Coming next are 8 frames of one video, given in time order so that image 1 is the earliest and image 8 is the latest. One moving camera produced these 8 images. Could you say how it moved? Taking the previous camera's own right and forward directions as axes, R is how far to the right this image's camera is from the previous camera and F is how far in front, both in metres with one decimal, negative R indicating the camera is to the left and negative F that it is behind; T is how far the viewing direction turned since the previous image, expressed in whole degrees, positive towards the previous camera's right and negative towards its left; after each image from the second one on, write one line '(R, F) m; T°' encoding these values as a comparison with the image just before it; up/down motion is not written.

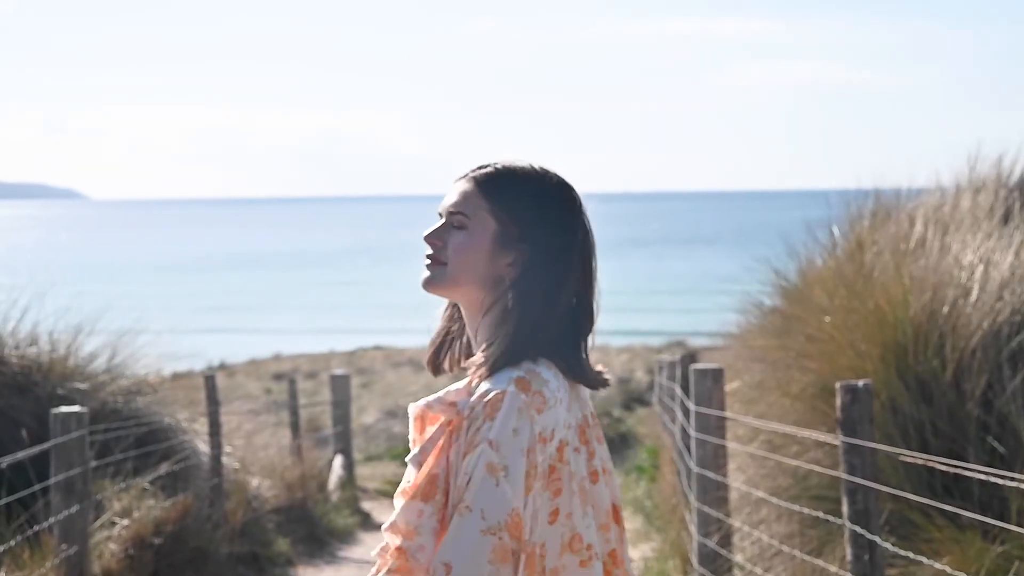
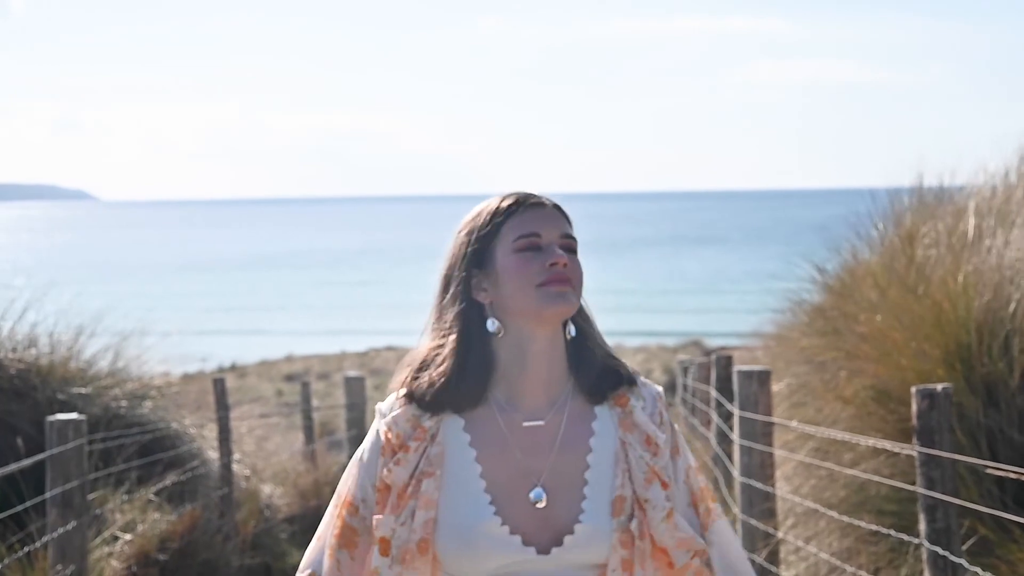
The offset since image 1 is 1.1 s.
(-0.1, +0.6) m; 0°
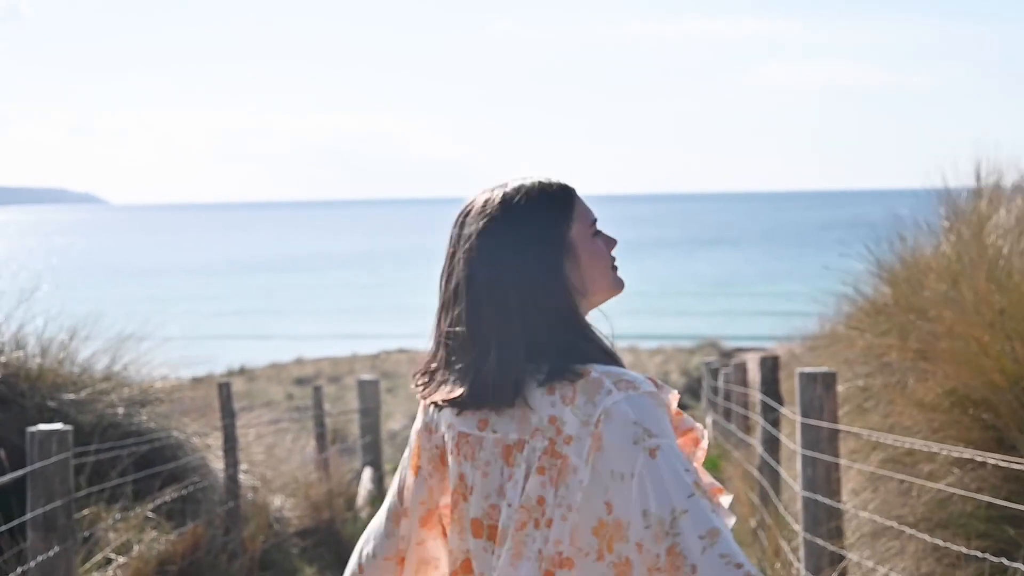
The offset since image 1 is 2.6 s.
(-0.1, +0.8) m; 0°
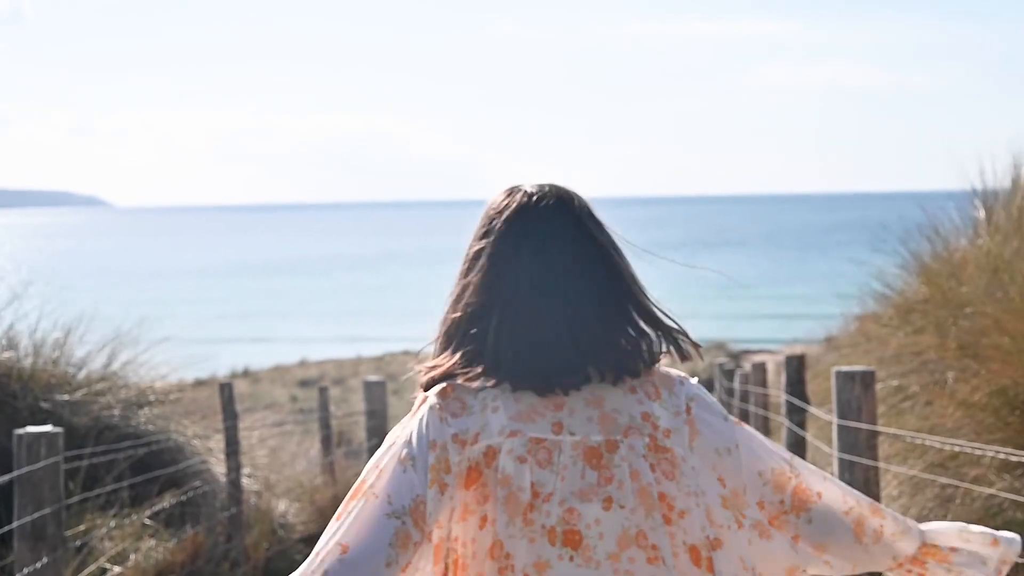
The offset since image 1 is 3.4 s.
(-0.1, +0.4) m; 0°
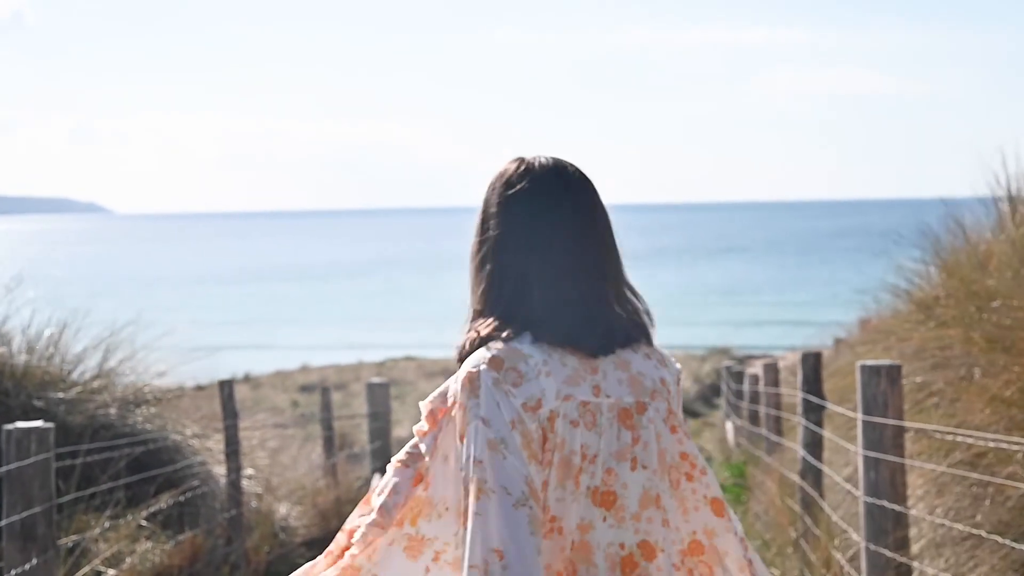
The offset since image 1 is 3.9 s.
(0.0, +0.2) m; 0°
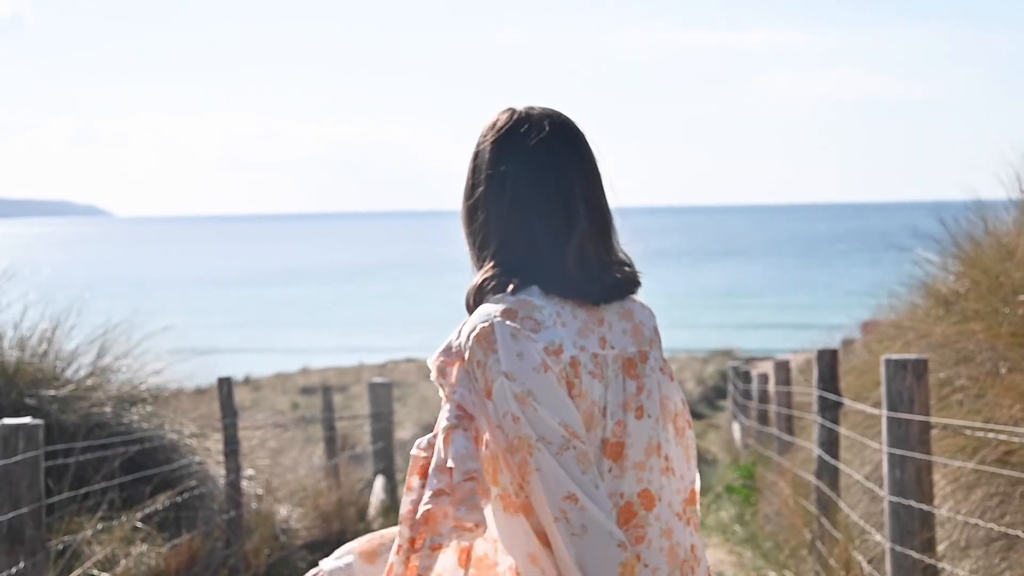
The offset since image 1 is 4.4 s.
(0.0, +0.2) m; 0°
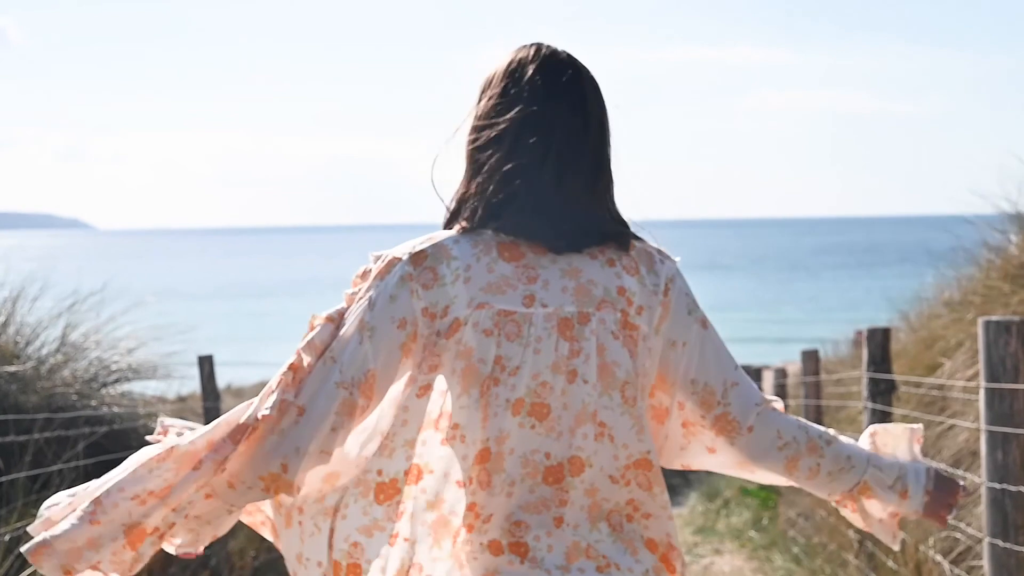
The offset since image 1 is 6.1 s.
(-0.2, +0.9) m; +1°
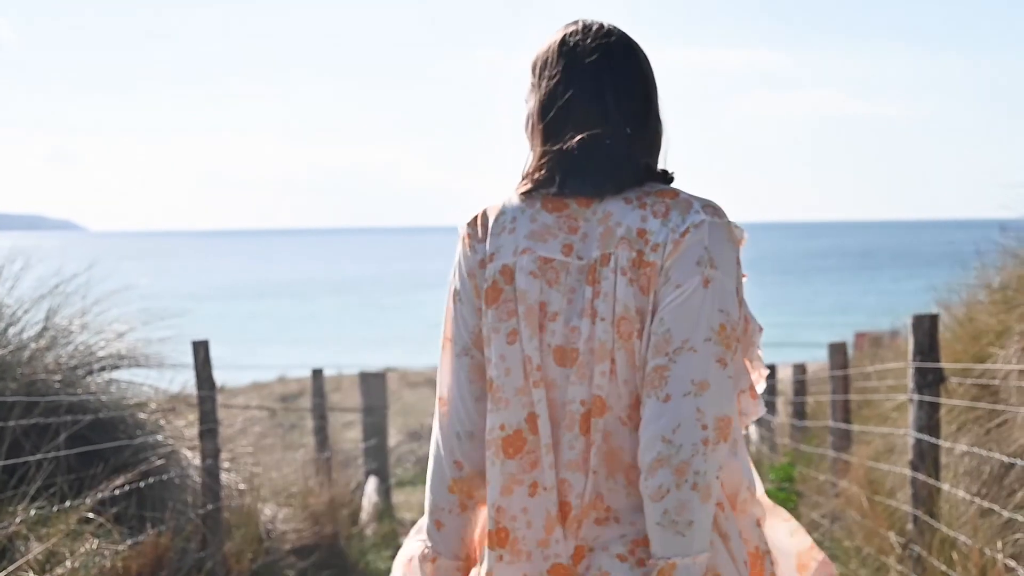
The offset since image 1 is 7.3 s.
(-0.1, +0.5) m; 0°
